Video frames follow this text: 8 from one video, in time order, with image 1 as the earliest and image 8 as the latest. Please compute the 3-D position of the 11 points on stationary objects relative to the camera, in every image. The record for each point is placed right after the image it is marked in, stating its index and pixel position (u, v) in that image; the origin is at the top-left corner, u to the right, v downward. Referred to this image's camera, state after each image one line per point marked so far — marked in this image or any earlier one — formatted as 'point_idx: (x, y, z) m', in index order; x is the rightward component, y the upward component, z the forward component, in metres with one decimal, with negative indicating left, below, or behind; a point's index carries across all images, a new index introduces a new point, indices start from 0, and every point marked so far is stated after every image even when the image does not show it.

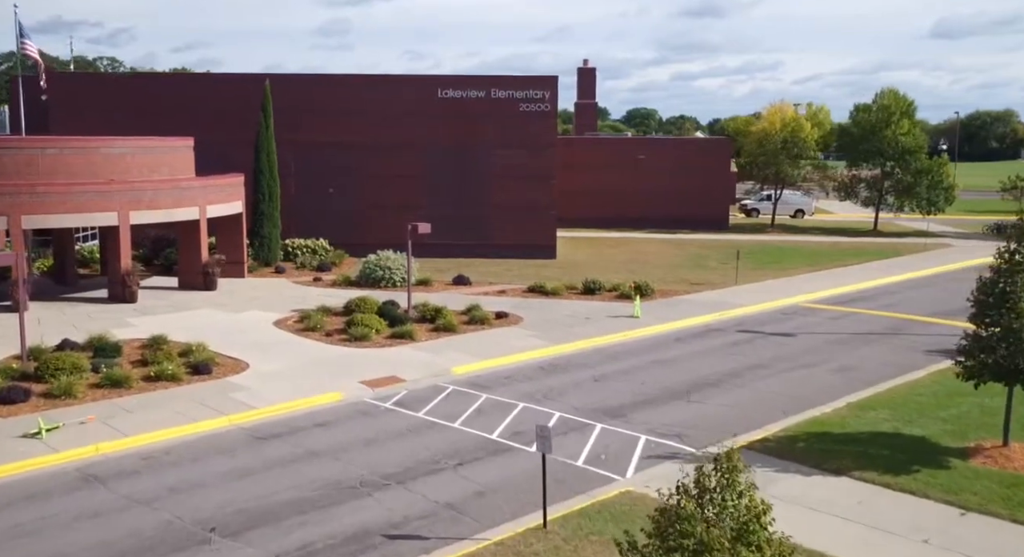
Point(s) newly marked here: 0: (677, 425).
0: (+2.8, -2.4, +14.9) m
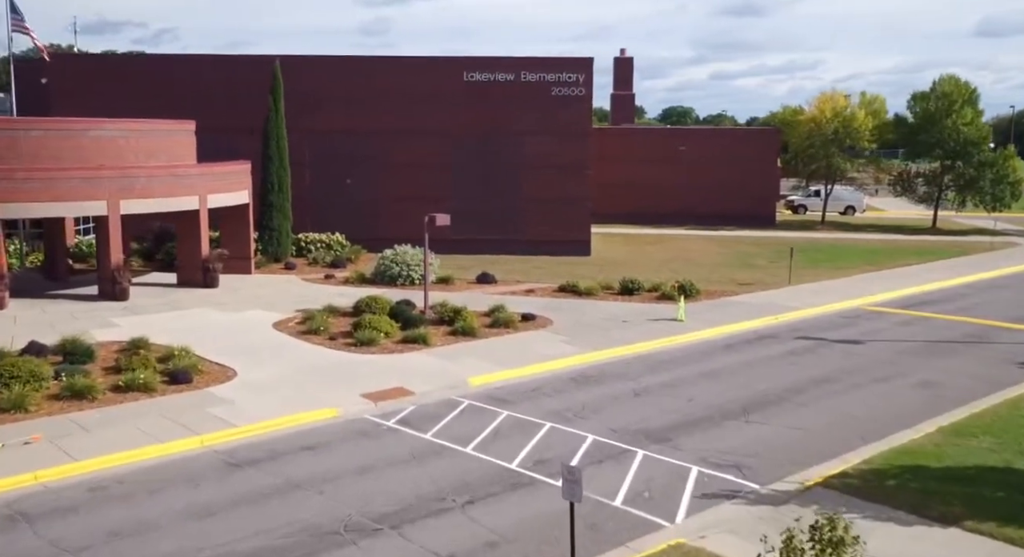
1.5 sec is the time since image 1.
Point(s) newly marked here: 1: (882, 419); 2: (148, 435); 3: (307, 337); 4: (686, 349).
0: (+3.1, -2.4, +12.3) m
1: (+5.8, -2.2, +14.0) m
2: (-5.1, -2.2, +12.4) m
3: (-4.2, -1.2, +18.3) m
4: (+3.6, -1.5, +18.4) m
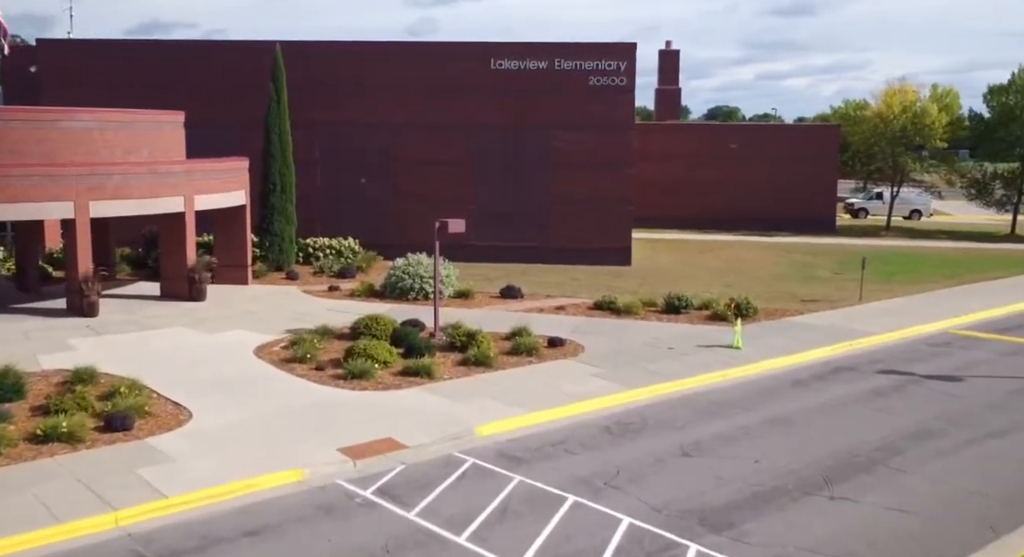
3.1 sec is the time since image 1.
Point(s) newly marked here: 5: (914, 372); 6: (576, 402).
0: (+3.2, -2.8, +9.1) m
1: (+6.0, -2.6, +10.7) m
2: (-5.0, -2.5, +9.5) m
3: (-3.8, -1.5, +15.4) m
4: (+4.0, -1.8, +15.2) m
5: (+7.4, -1.7, +16.3) m
6: (+1.0, -1.9, +13.8) m
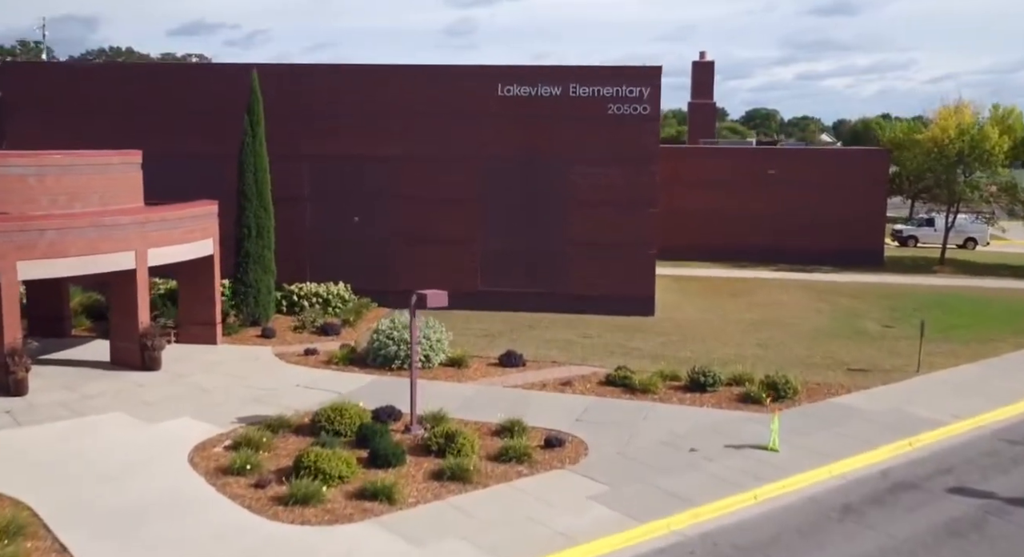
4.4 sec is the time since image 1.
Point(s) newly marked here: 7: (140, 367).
0: (+2.7, -4.2, +6.2) m
1: (+5.5, -4.0, +7.6) m
2: (-5.4, -3.8, +6.9) m
3: (-4.1, -2.8, +12.7) m
4: (+3.7, -3.3, +12.2) m
5: (+7.2, -3.2, +13.2) m
6: (+0.7, -3.3, +11.0) m
7: (-7.4, -1.7, +17.7) m
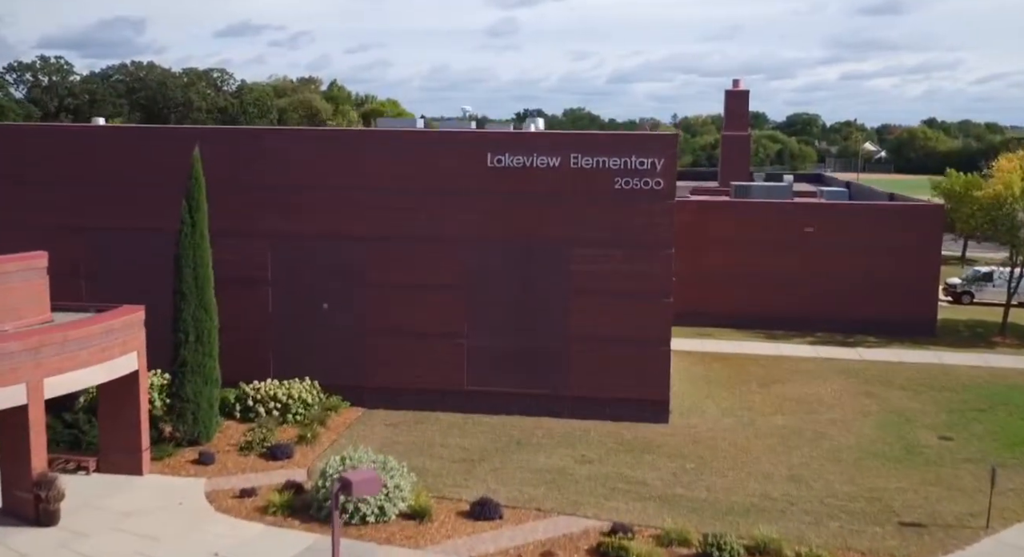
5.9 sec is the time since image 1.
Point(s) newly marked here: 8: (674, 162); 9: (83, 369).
0: (+1.7, -6.5, +2.8) m
1: (+4.6, -6.4, +4.1) m
2: (-6.4, -6.0, +3.9) m
3: (-4.8, -5.1, +9.6) m
4: (+3.0, -5.6, +8.8) m
5: (+6.5, -5.6, +9.7) m
6: (-0.1, -5.6, +7.6) m
7: (-7.9, -4.0, +14.7) m
8: (+3.6, +2.6, +20.0) m
9: (-7.3, -1.6, +15.4) m
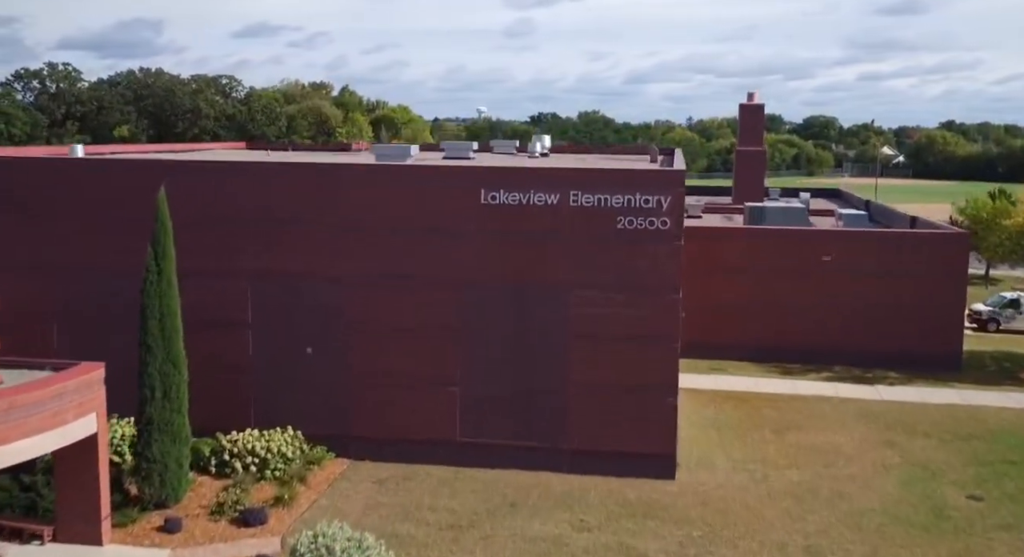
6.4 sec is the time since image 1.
0: (+1.2, -7.5, +1.4) m
1: (+4.2, -7.4, +2.7) m
2: (-6.8, -7.0, +2.6) m
3: (-5.1, -6.1, +8.3) m
4: (+2.7, -6.6, +7.3) m
5: (+6.1, -6.6, +8.2) m
6: (-0.5, -6.6, +6.2) m
7: (-8.1, -4.9, +13.4) m
8: (+3.5, +1.6, +18.5) m
9: (-7.5, -2.5, +14.1) m
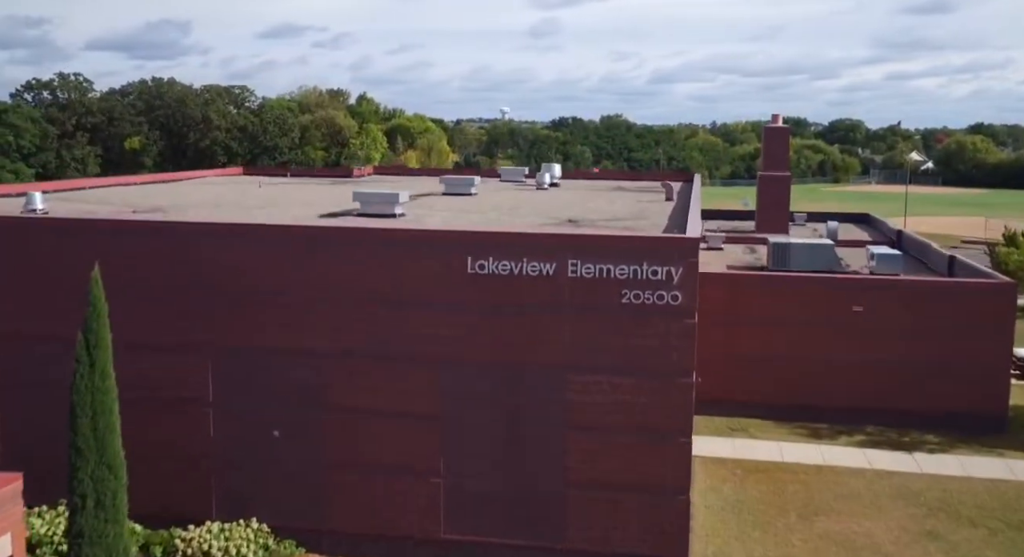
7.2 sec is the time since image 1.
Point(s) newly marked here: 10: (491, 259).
0: (+0.6, -9.0, -0.9) m
1: (+3.6, -8.9, +0.3) m
2: (-7.4, -8.4, +0.5) m
3: (-5.6, -7.5, +6.2) m
4: (+2.2, -8.1, +5.0) m
5: (+5.7, -8.1, +5.8) m
6: (-1.0, -8.1, +4.0) m
7: (-8.5, -6.4, +11.4) m
8: (+3.3, +0.1, +16.2) m
9: (-7.8, -4.0, +12.1) m
10: (-0.4, +0.4, +16.9) m
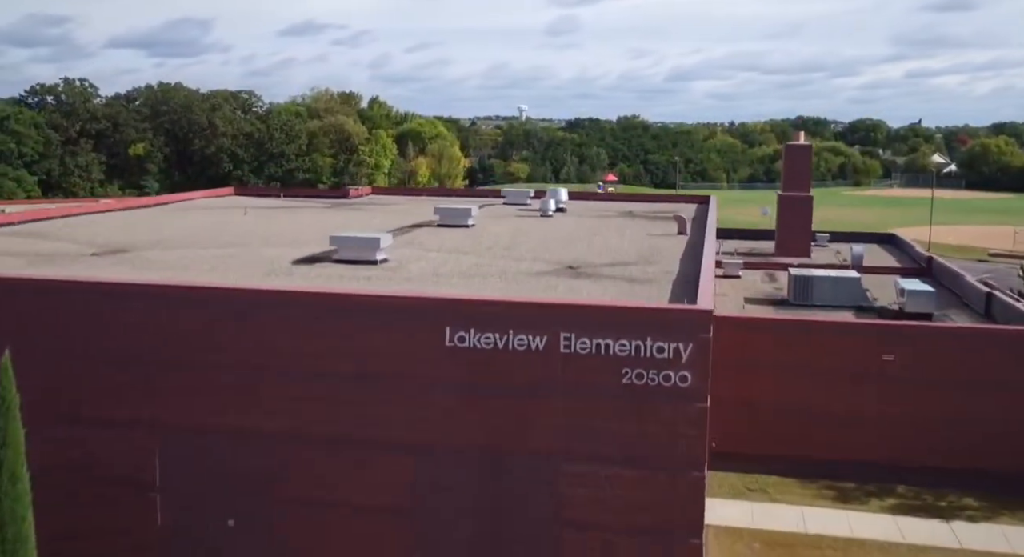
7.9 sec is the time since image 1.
0: (-0.1, -10.3, -3.1) m
1: (+3.0, -10.2, -1.9) m
2: (-8.0, -9.7, -1.5) m
3: (-6.1, -8.8, +4.1) m
4: (+1.6, -9.4, +2.8) m
5: (+5.1, -9.4, +3.5) m
6: (-1.5, -9.3, +1.9) m
7: (-8.8, -7.6, +9.3) m
8: (+3.1, -1.2, +13.9) m
9: (-8.2, -5.2, +10.1) m
10: (-0.6, -0.8, +14.8) m
